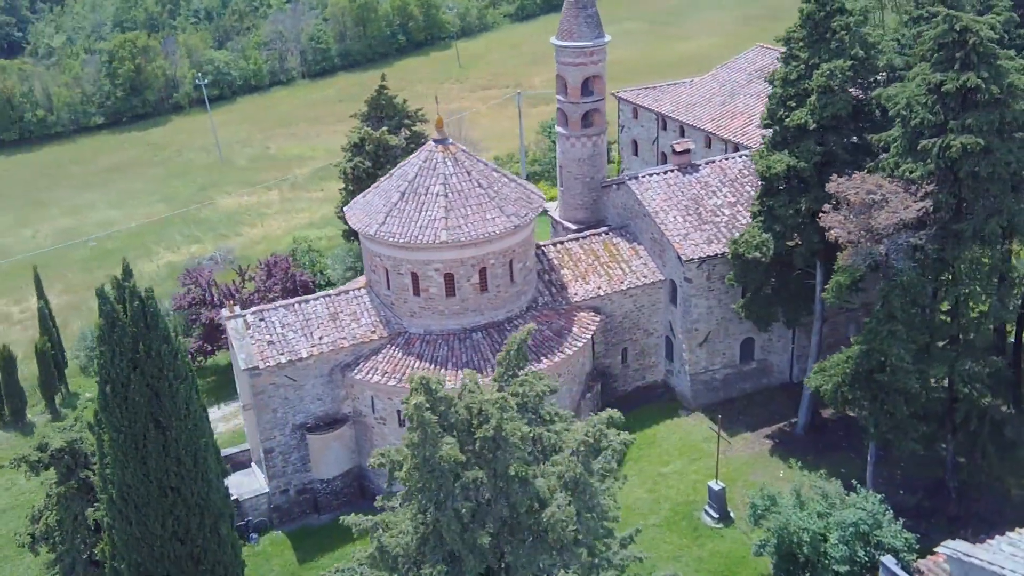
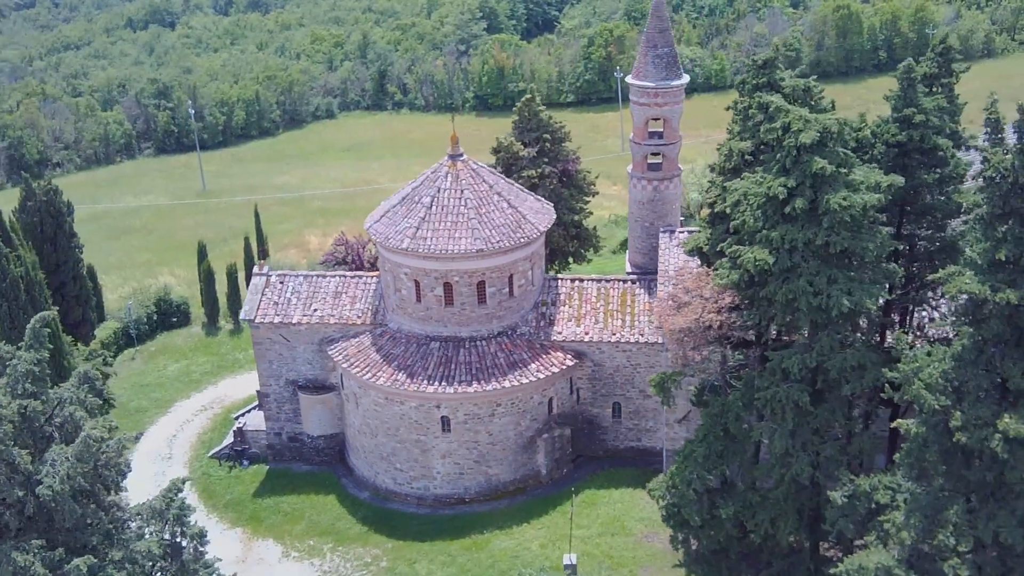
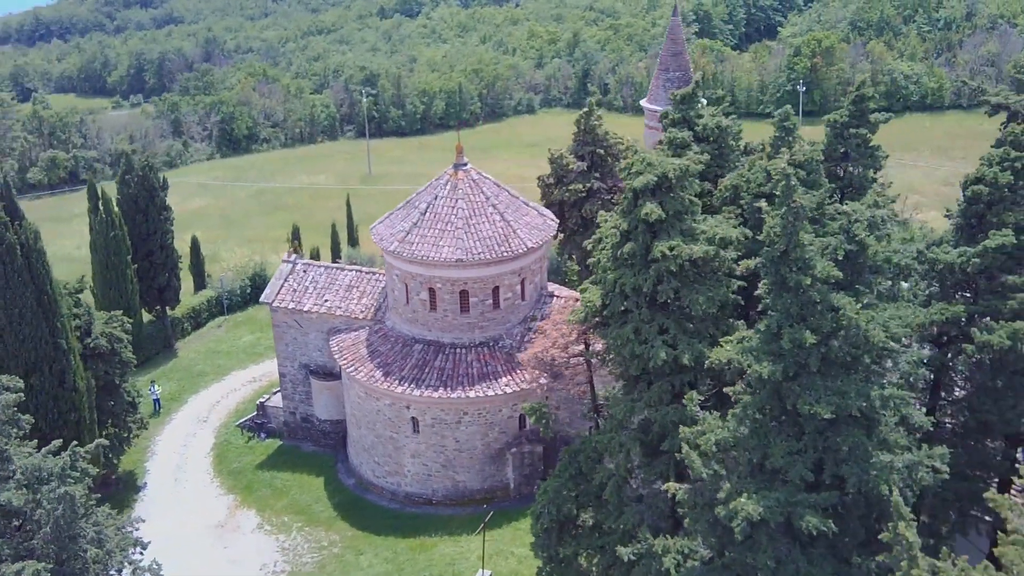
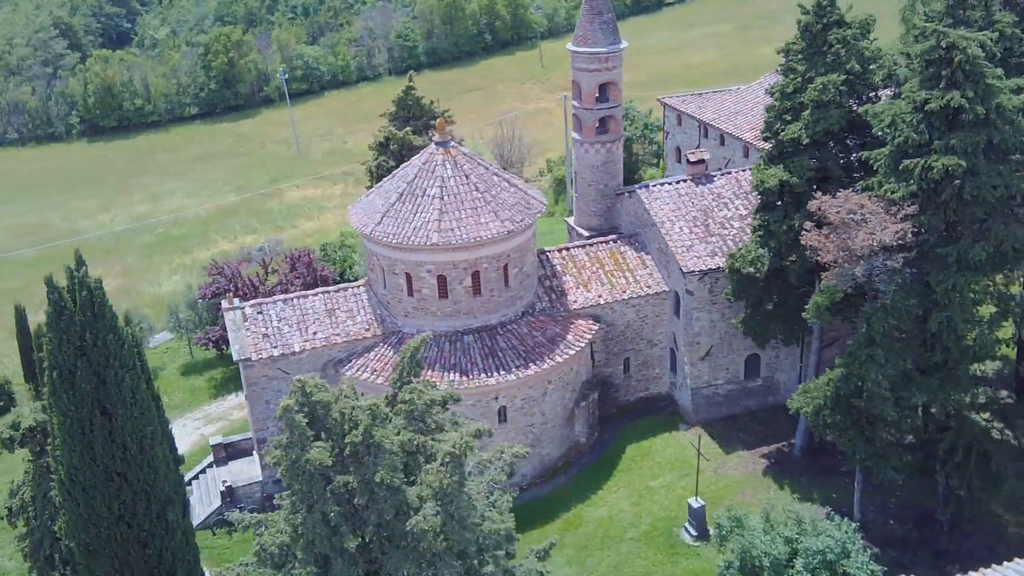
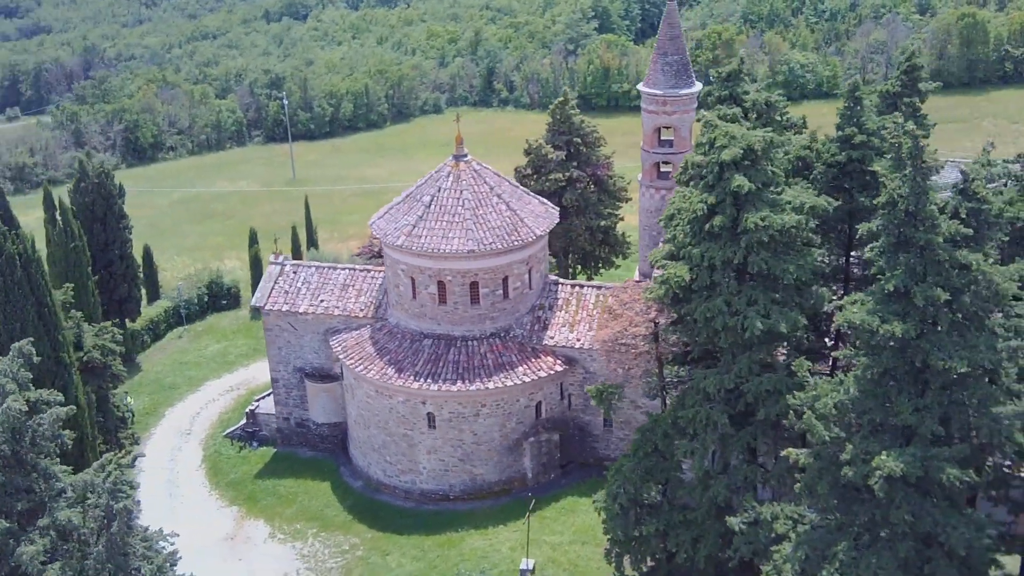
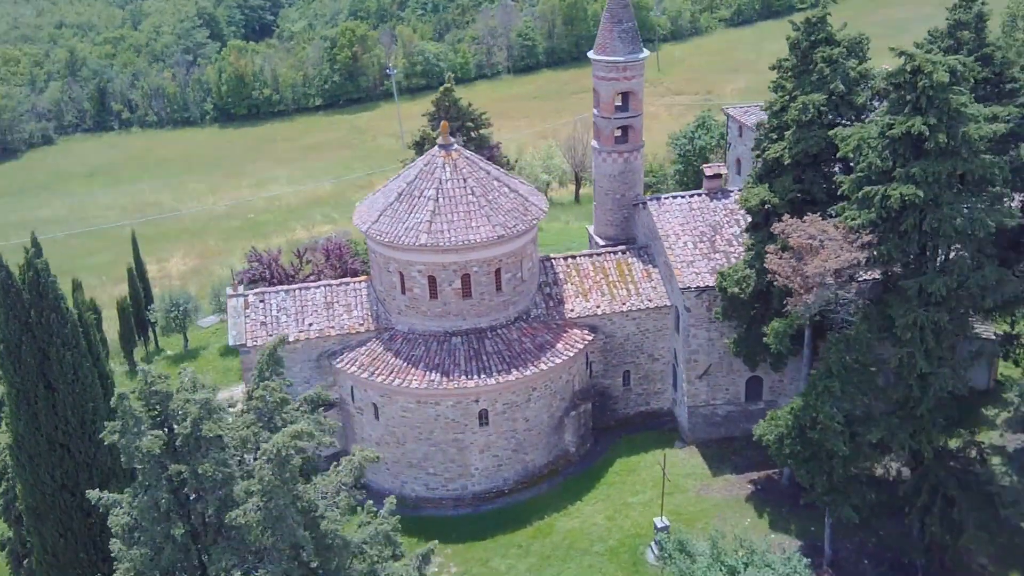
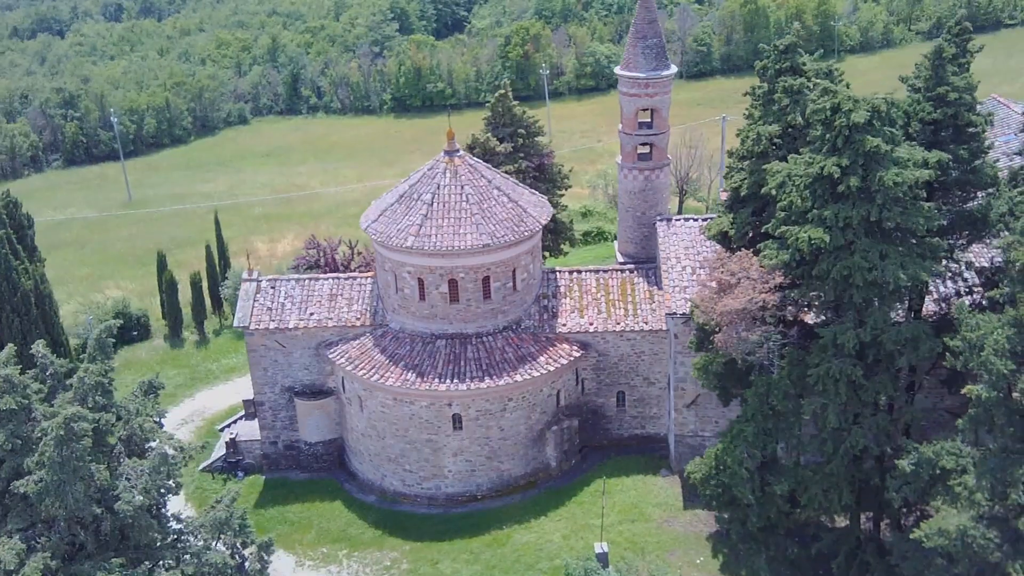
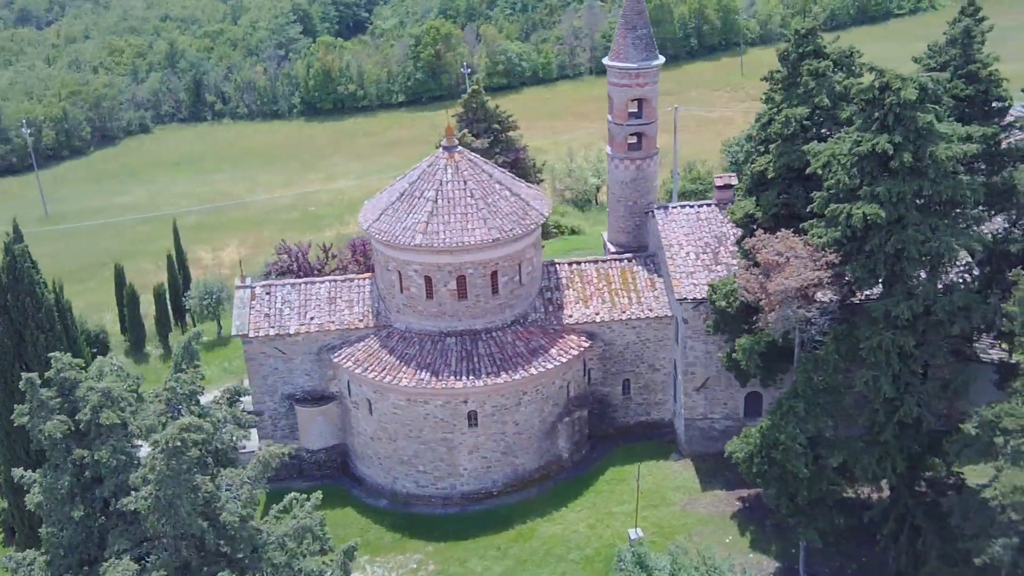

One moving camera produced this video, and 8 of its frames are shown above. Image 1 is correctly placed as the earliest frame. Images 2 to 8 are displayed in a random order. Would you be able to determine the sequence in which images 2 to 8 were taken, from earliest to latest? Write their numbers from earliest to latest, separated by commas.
4, 6, 8, 7, 2, 5, 3
